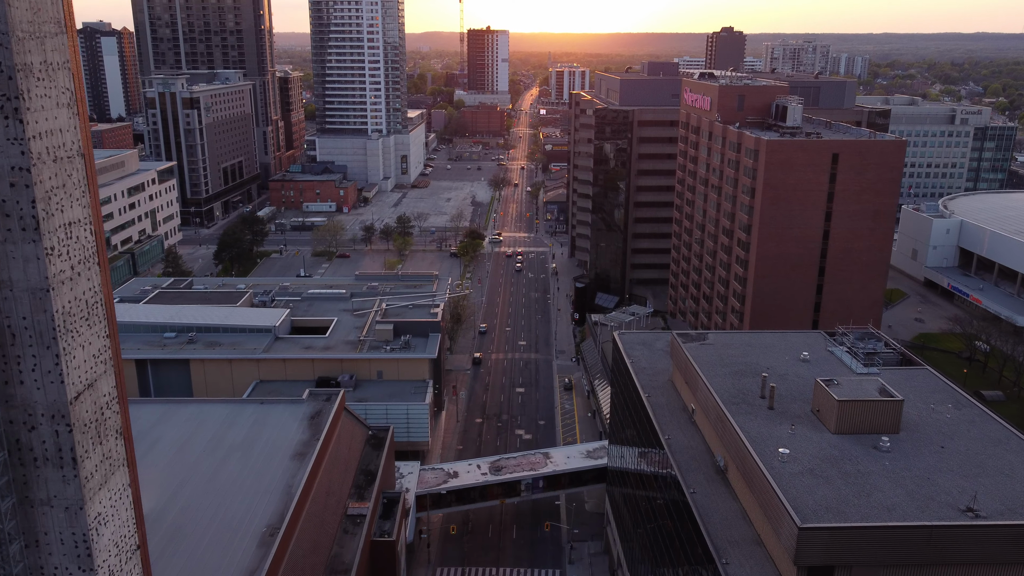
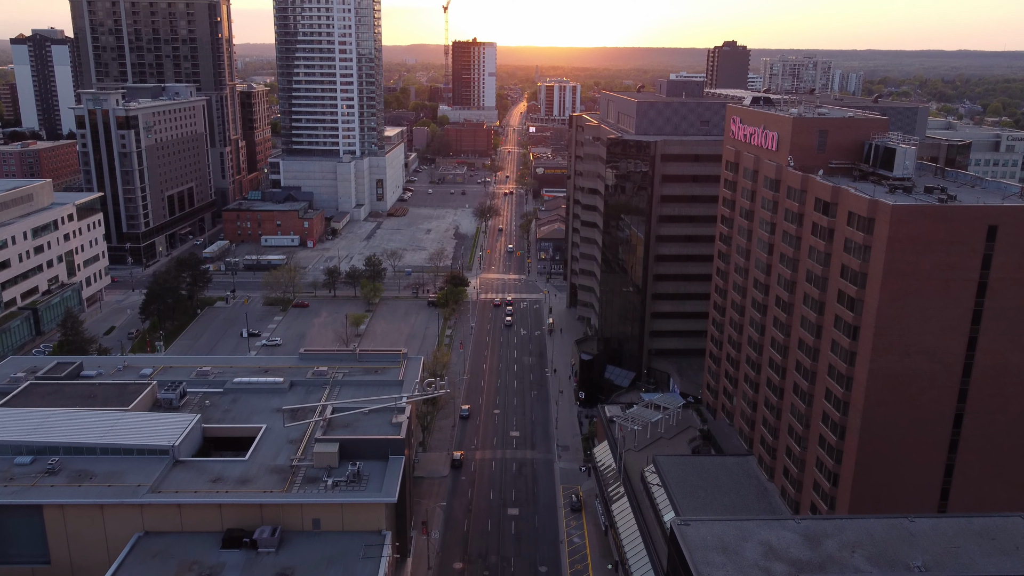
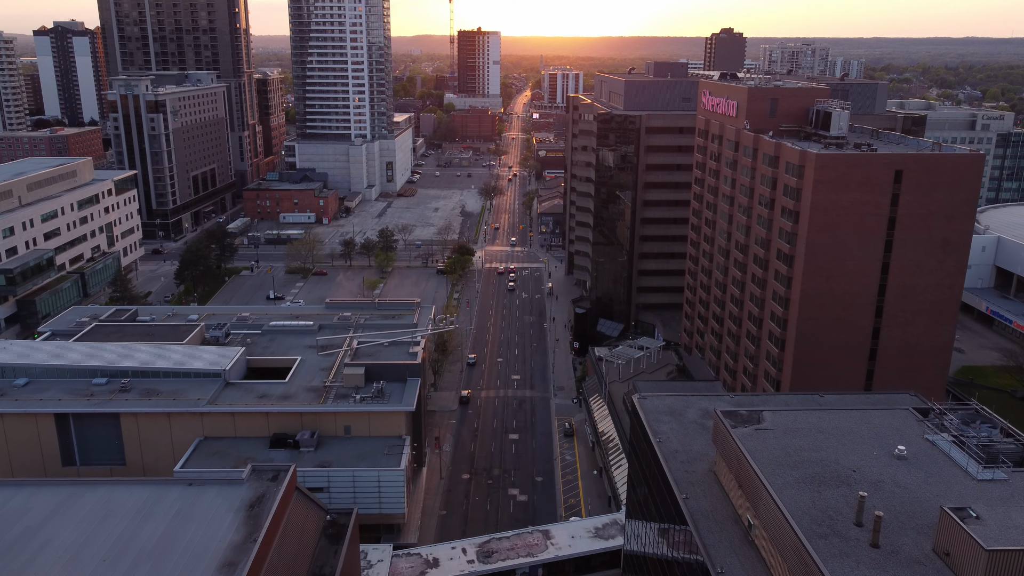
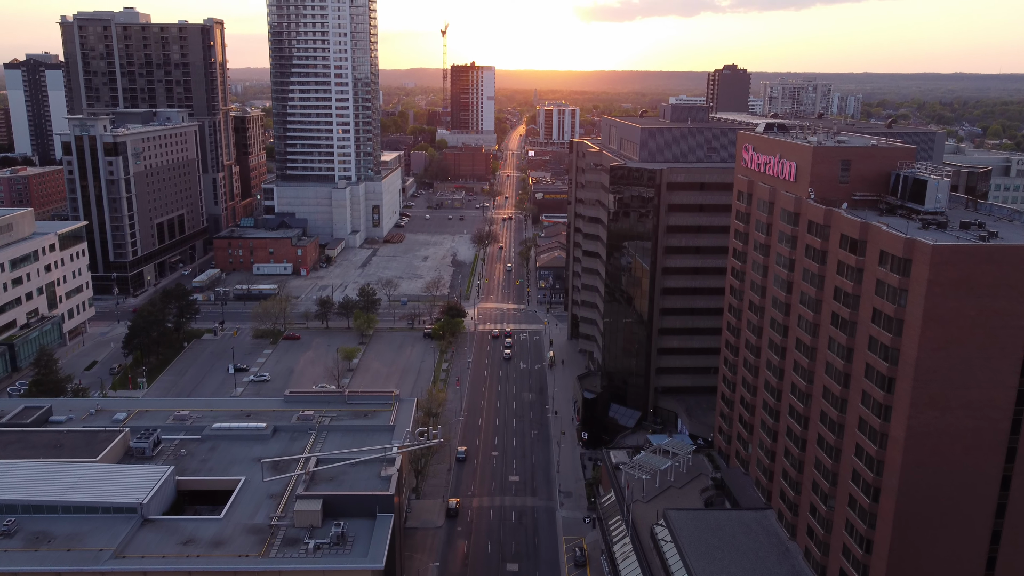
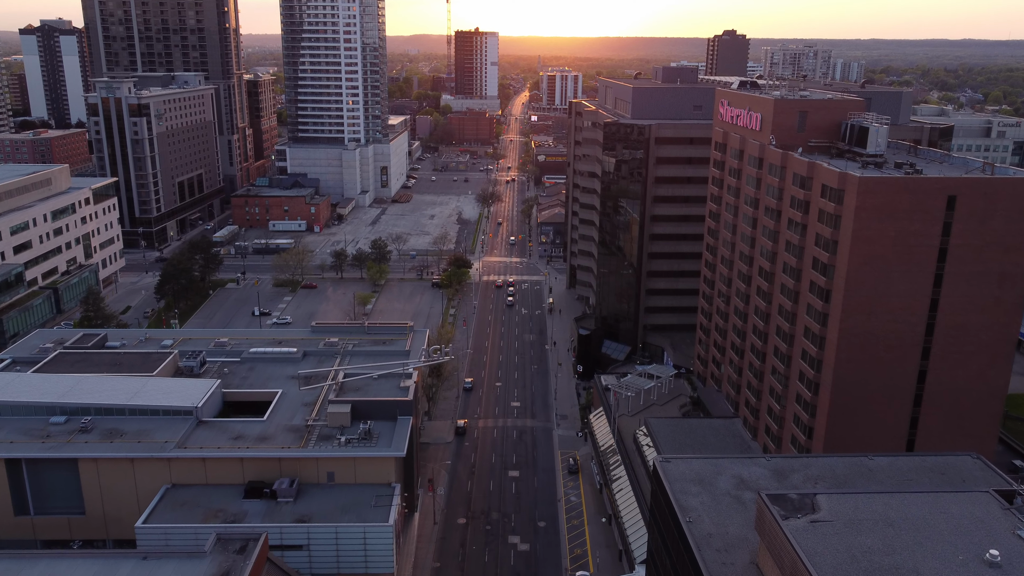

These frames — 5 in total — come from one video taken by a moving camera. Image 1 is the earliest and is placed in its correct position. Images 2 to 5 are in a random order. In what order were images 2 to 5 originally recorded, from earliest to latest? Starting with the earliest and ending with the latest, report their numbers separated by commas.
3, 5, 2, 4
